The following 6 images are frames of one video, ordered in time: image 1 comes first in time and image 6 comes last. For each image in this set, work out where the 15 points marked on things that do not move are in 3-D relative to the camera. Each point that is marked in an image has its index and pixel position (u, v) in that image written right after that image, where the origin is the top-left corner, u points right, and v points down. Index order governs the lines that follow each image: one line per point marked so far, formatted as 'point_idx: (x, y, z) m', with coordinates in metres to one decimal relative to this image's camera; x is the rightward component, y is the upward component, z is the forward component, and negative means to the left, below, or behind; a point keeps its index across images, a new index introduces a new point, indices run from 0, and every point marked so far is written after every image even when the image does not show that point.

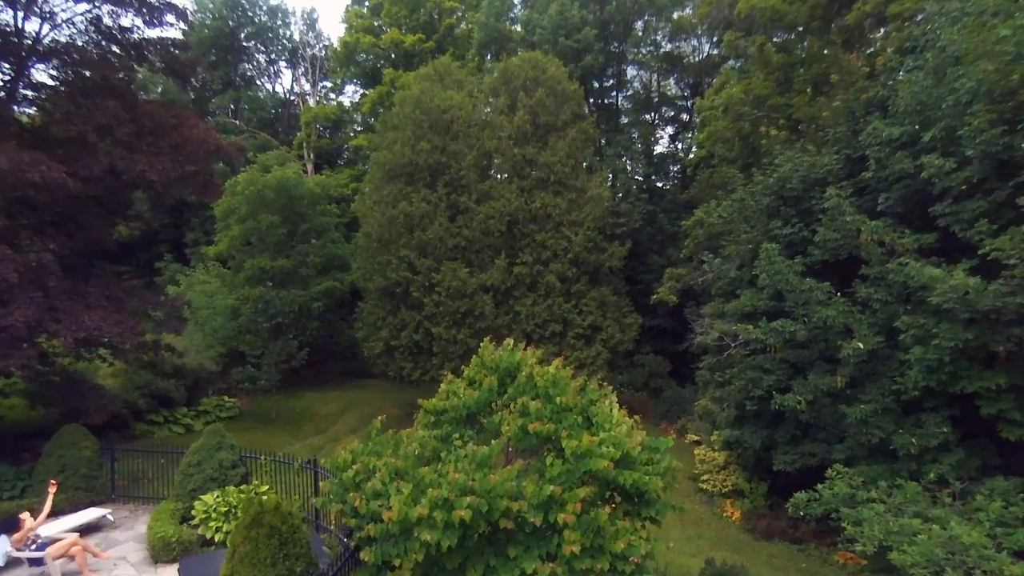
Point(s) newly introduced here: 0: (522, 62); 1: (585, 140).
0: (+0.3, +6.8, +17.8) m
1: (+2.2, +4.5, +17.8) m
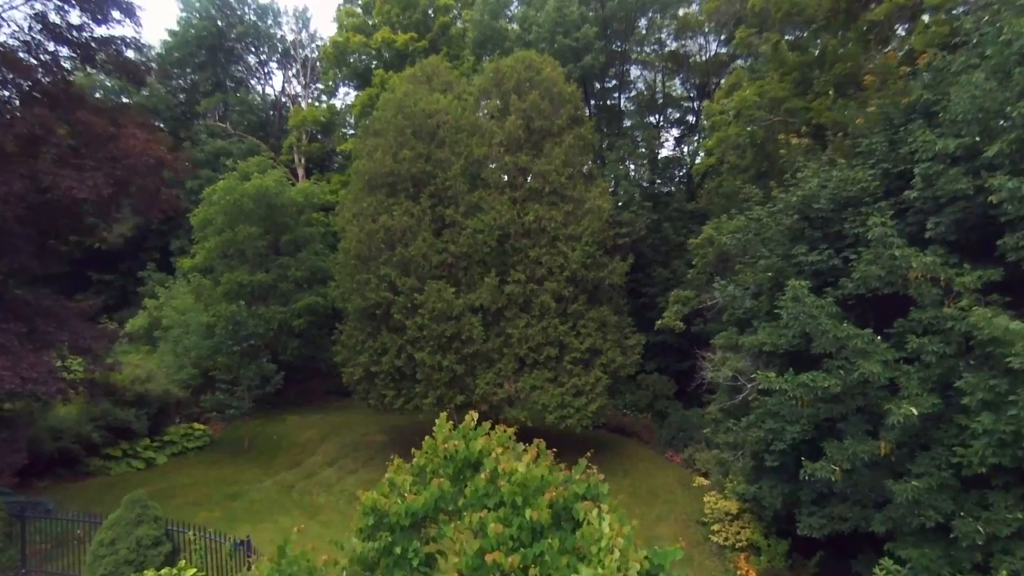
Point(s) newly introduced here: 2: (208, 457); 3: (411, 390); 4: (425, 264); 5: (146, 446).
0: (+0.1, +6.3, +16.4) m
1: (+2.0, +3.9, +16.4) m
2: (-8.1, -4.5, +15.5) m
3: (-2.6, -2.6, +14.8) m
4: (-2.2, +0.6, +14.7) m
5: (-9.3, -4.0, +14.9) m
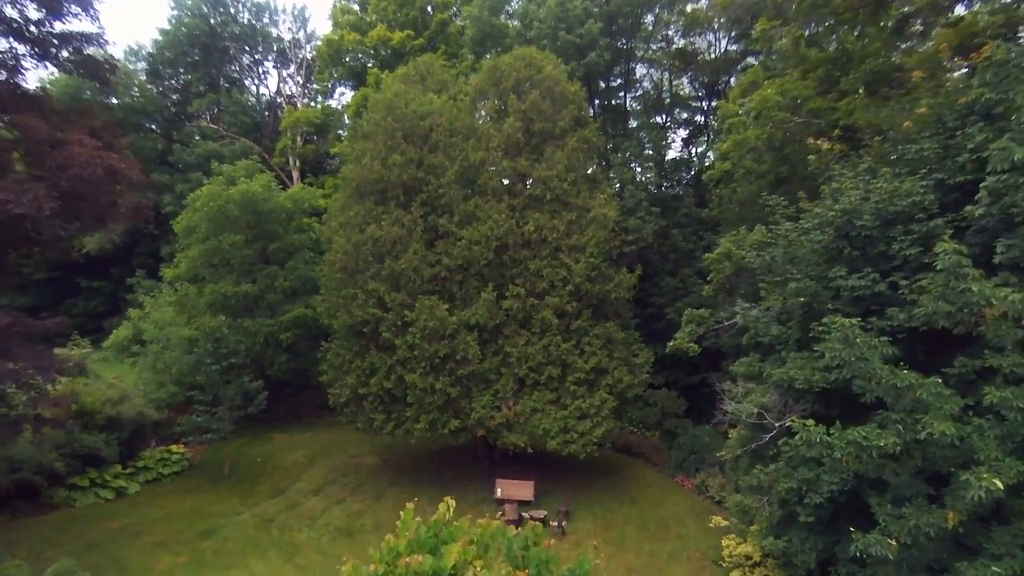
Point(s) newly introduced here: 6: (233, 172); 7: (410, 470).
0: (0.0, +5.9, +15.3) m
1: (+2.0, +3.6, +15.3) m
2: (-8.1, -4.9, +14.5) m
3: (-2.6, -2.9, +13.7) m
4: (-2.2, +0.2, +13.6) m
5: (-9.3, -4.4, +13.8) m
6: (-9.5, +3.9, +19.9) m
7: (-2.7, -4.8, +15.5) m
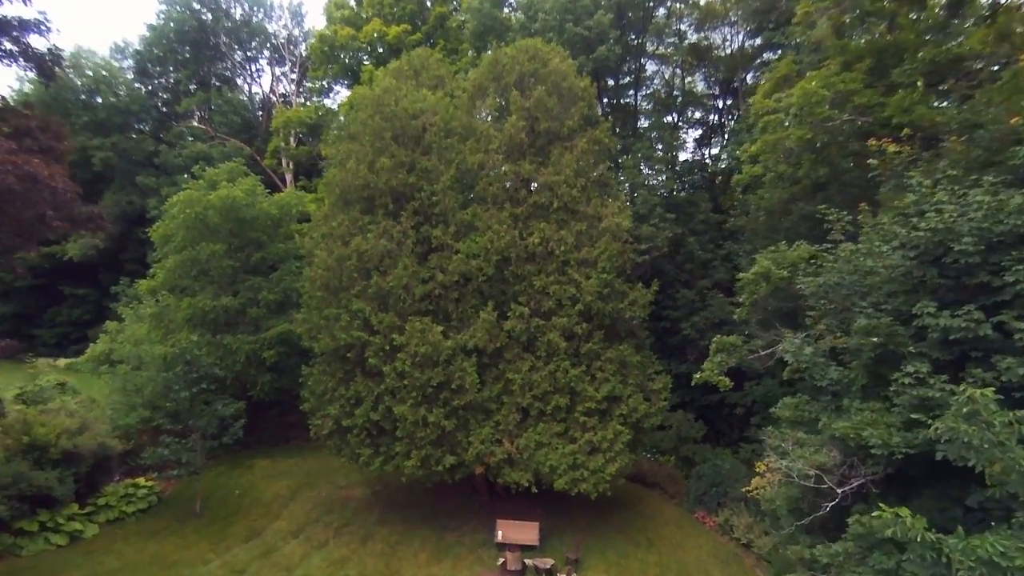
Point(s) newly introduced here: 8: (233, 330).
0: (+0.1, +5.5, +13.8) m
1: (+2.1, +3.2, +13.7) m
2: (-8.0, -5.3, +13.0) m
3: (-2.5, -3.3, +12.2) m
4: (-2.2, -0.2, +12.1) m
5: (-9.3, -4.8, +12.4) m
6: (-9.4, +3.5, +18.5) m
7: (-2.6, -5.2, +14.0) m
8: (-8.3, -1.2, +17.6) m
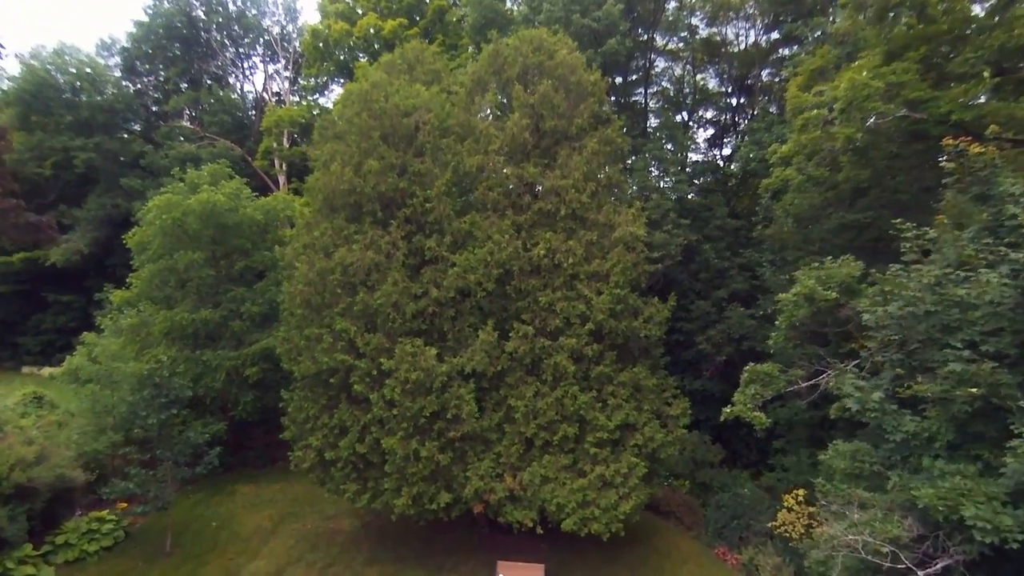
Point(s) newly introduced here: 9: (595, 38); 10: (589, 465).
0: (+0.2, +5.2, +12.5) m
1: (+2.1, +2.9, +12.5) m
2: (-8.0, -5.6, +11.8) m
3: (-2.5, -3.7, +10.9) m
4: (-2.1, -0.5, +10.9) m
5: (-9.2, -5.1, +11.1) m
6: (-9.3, +3.2, +17.3) m
7: (-2.6, -5.5, +12.7) m
8: (-8.3, -1.6, +16.3) m
9: (+2.5, +7.6, +17.9) m
10: (+1.5, -3.3, +11.1) m
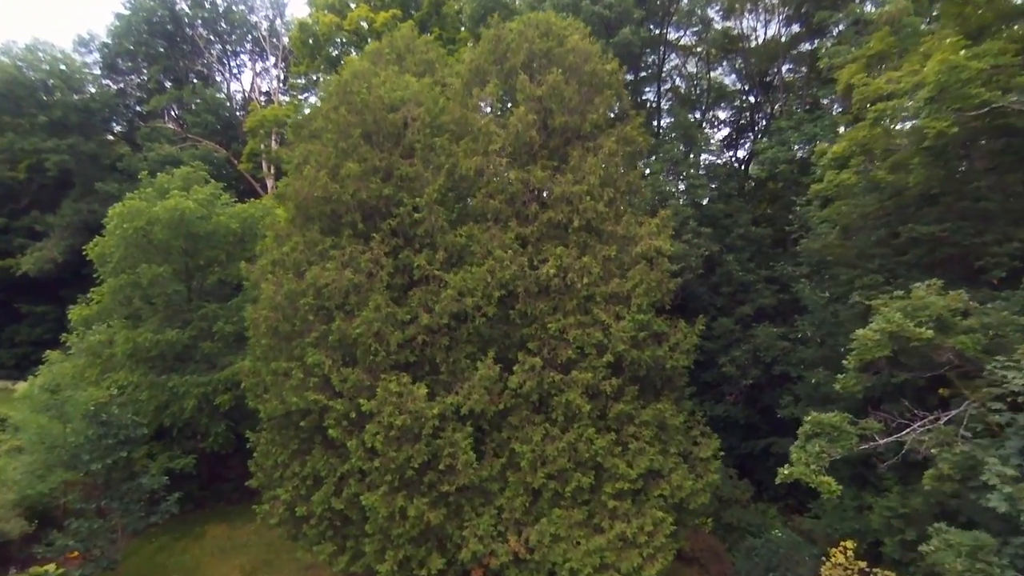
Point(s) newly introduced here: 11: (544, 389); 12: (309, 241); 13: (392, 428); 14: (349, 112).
0: (+0.2, +4.8, +10.9) m
1: (+2.2, +2.5, +10.8) m
2: (-7.9, -6.0, +10.1) m
3: (-2.4, -4.0, +9.3) m
4: (-2.1, -0.9, +9.2) m
5: (-9.2, -5.5, +9.4) m
6: (-9.2, +2.8, +15.6) m
7: (-2.5, -5.9, +11.0) m
8: (-8.2, -2.0, +14.7) m
9: (+2.6, +7.2, +16.3) m
10: (+1.5, -3.7, +9.4) m
11: (+0.5, -1.6, +9.5) m
12: (-3.4, +0.8, +9.7) m
13: (-1.8, -2.1, +8.9) m
14: (-2.8, +3.0, +10.1) m
